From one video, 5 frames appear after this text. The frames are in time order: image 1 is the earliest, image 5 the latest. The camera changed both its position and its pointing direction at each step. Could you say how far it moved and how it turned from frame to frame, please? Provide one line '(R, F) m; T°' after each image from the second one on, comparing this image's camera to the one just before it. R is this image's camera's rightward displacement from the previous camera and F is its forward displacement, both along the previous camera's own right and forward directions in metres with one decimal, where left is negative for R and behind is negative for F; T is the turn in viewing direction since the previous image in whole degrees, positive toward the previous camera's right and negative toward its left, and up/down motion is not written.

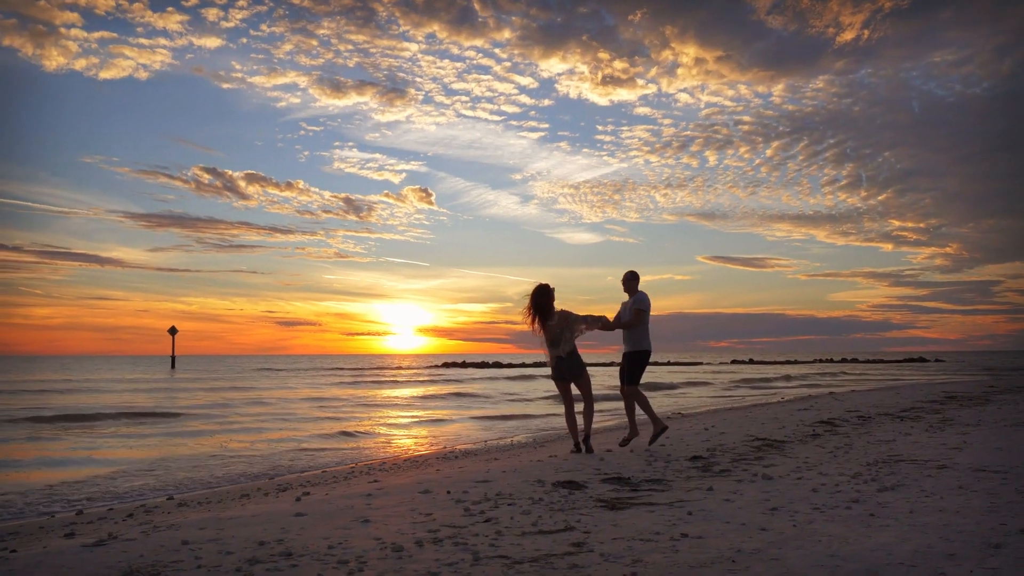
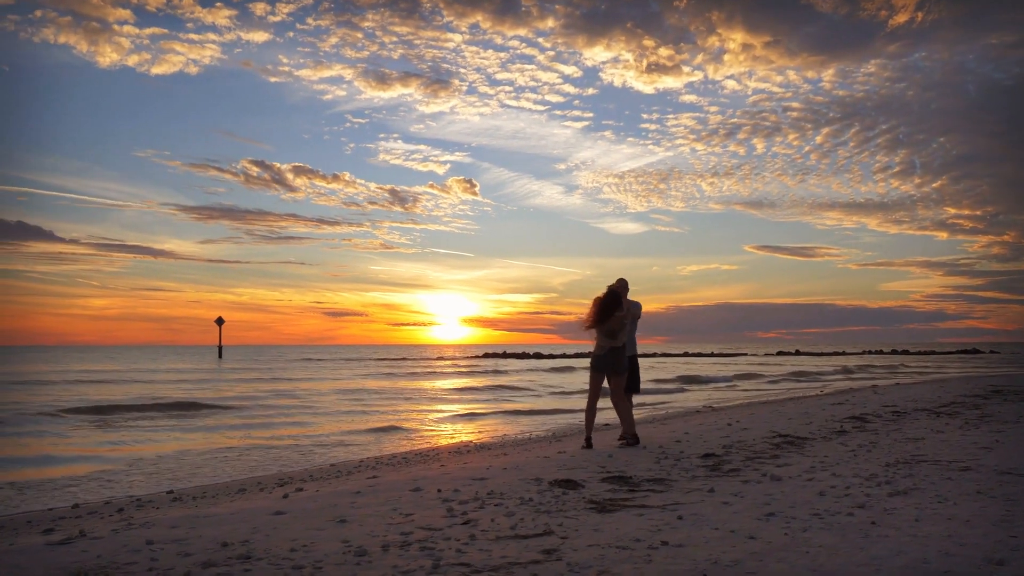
(+0.3, +0.2) m; -3°
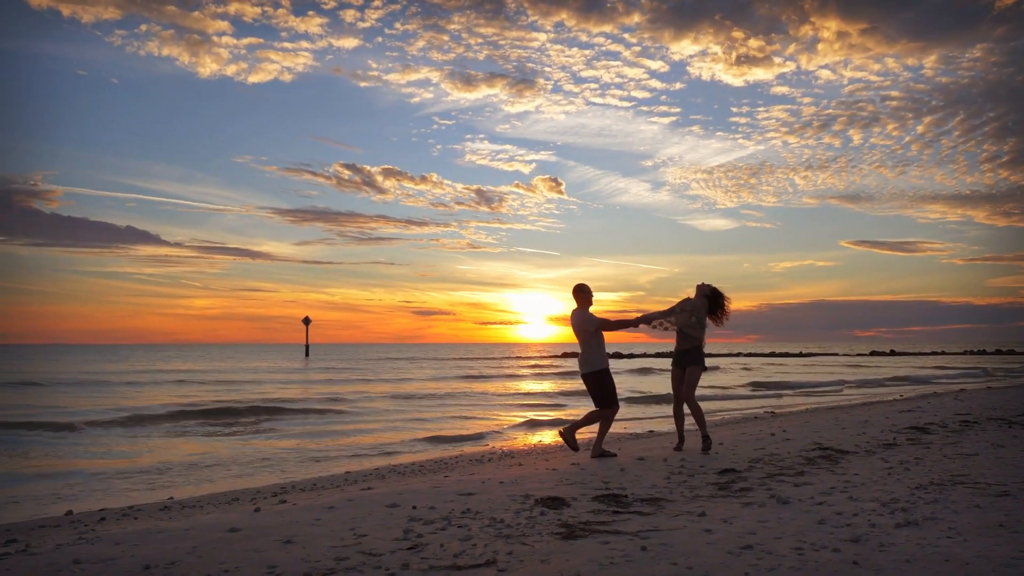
(+0.6, +0.3) m; -5°
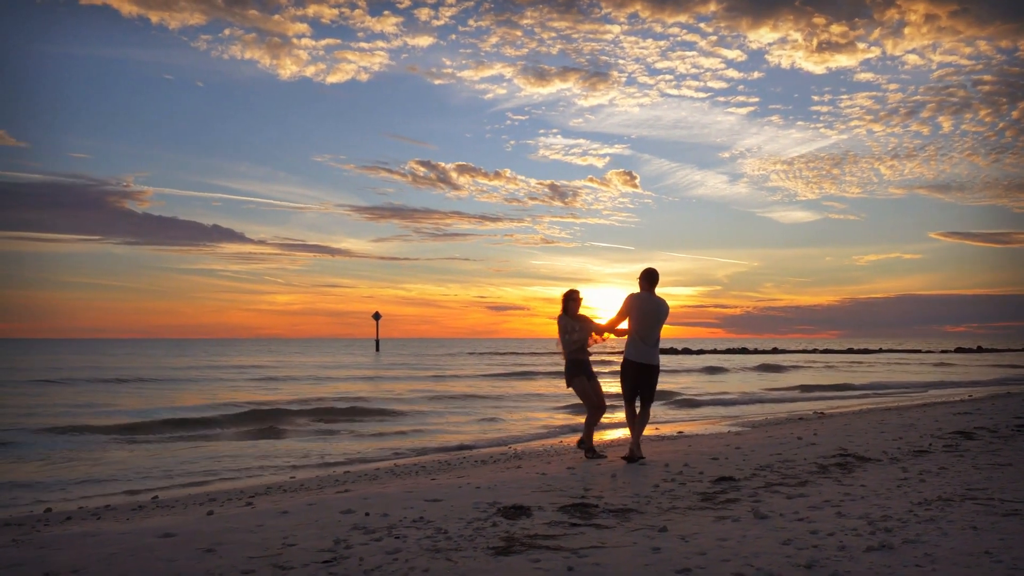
(+0.7, +0.2) m; -4°
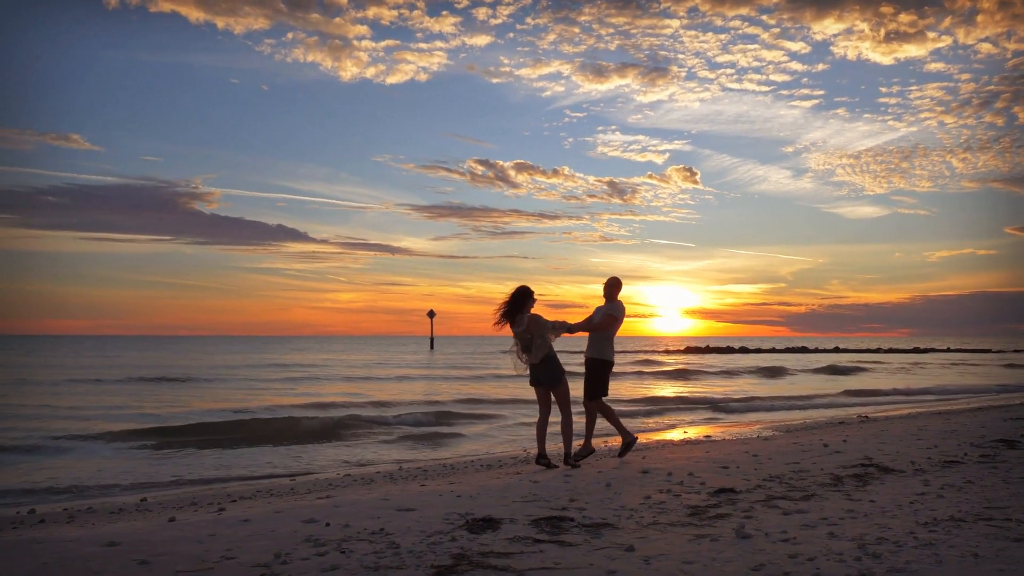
(+0.6, +0.2) m; -3°
